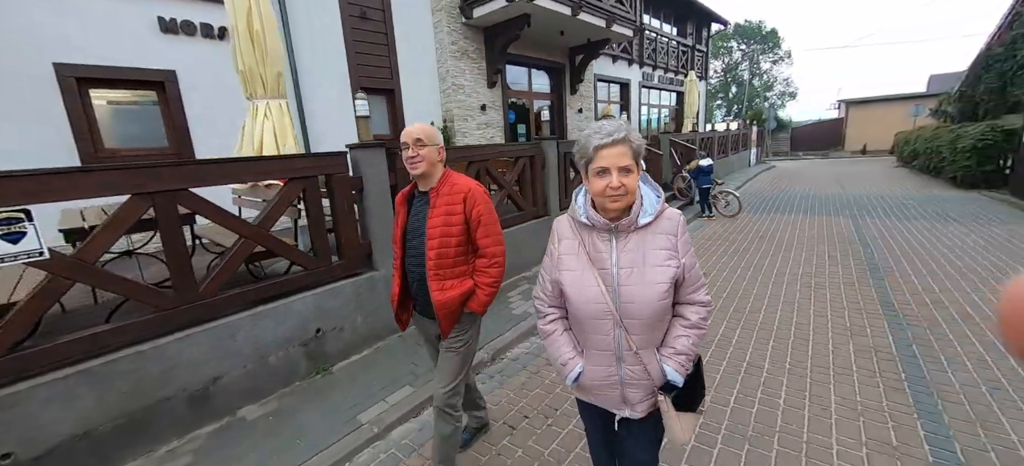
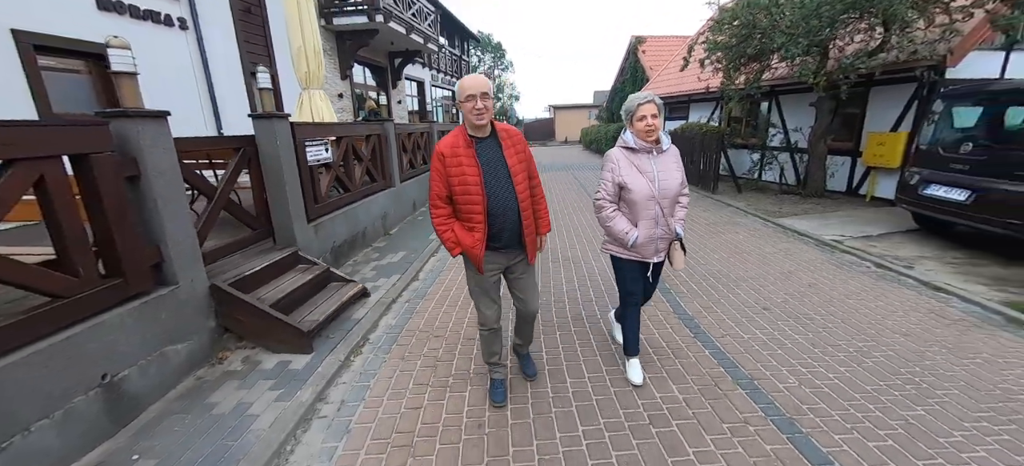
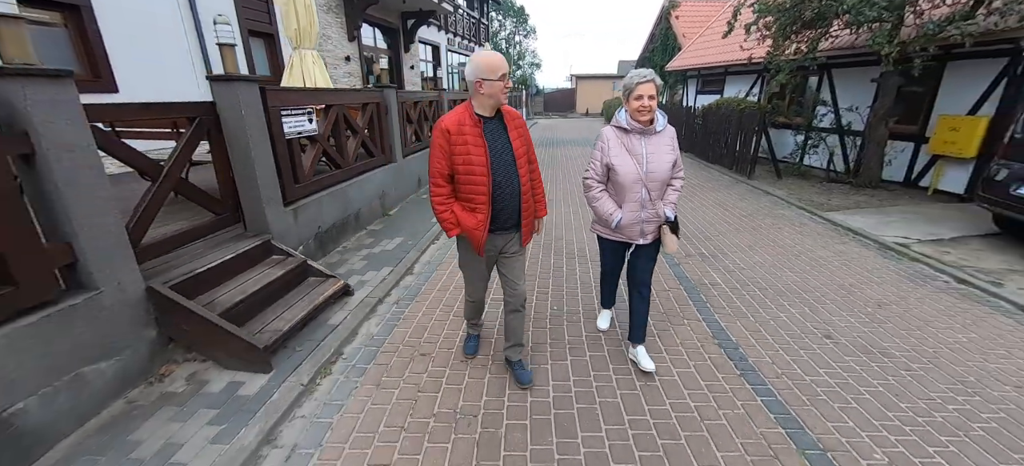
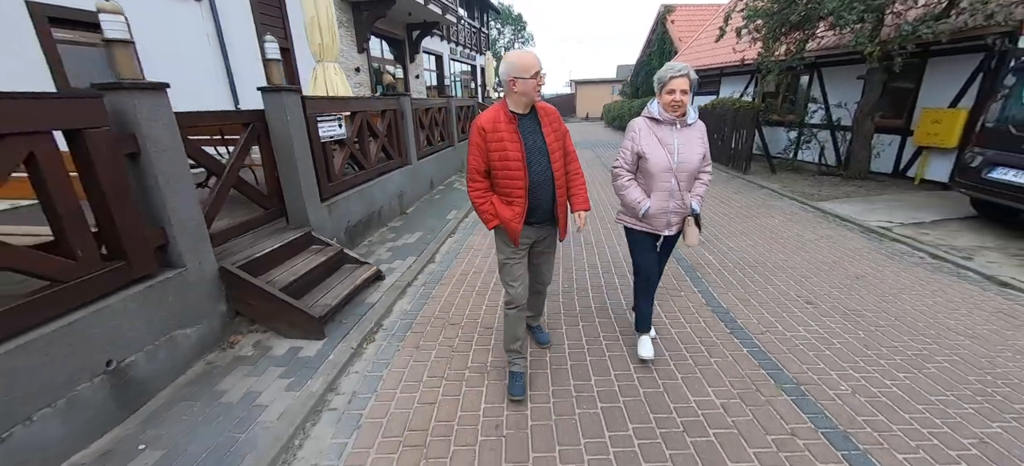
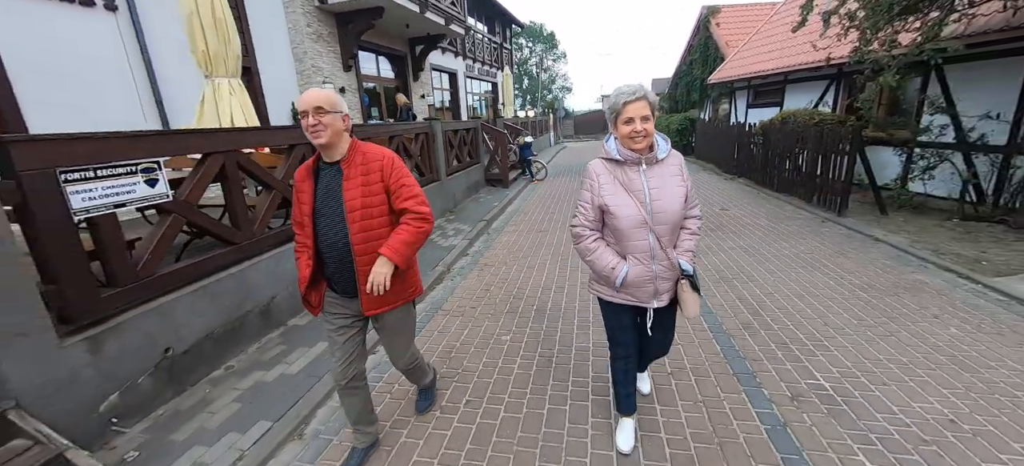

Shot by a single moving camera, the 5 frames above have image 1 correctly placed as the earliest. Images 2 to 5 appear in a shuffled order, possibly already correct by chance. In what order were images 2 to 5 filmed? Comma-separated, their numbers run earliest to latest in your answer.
5, 3, 4, 2
